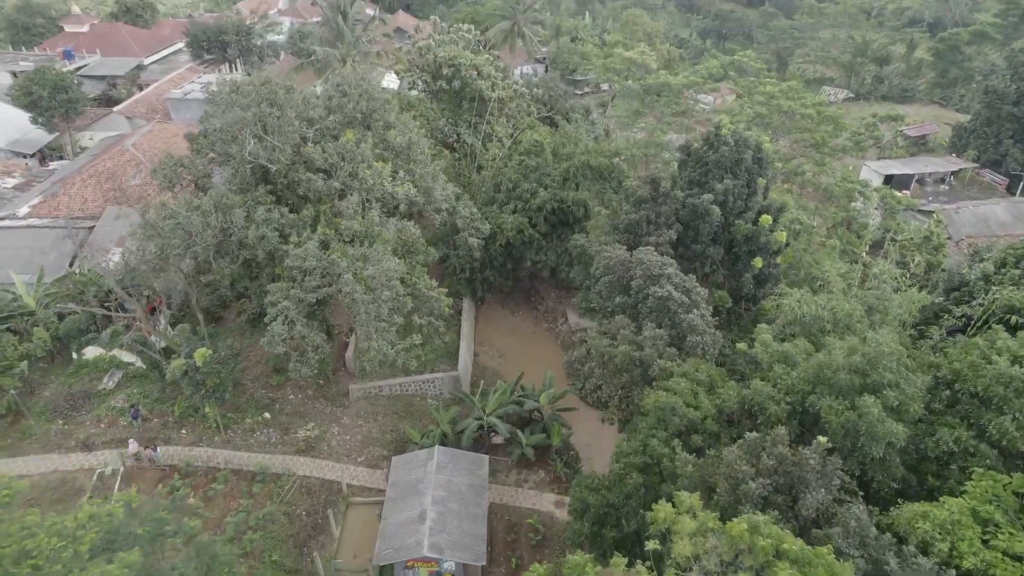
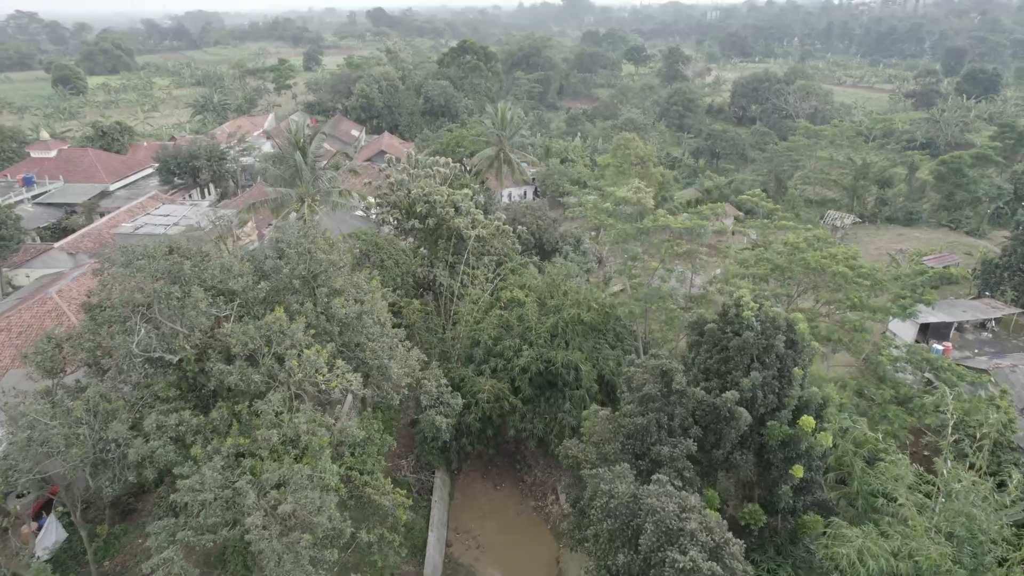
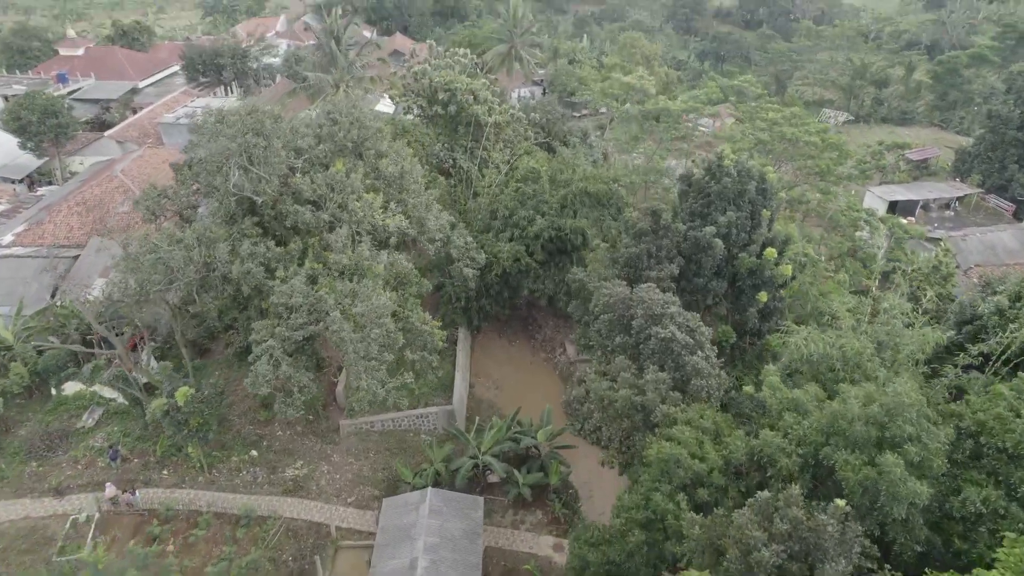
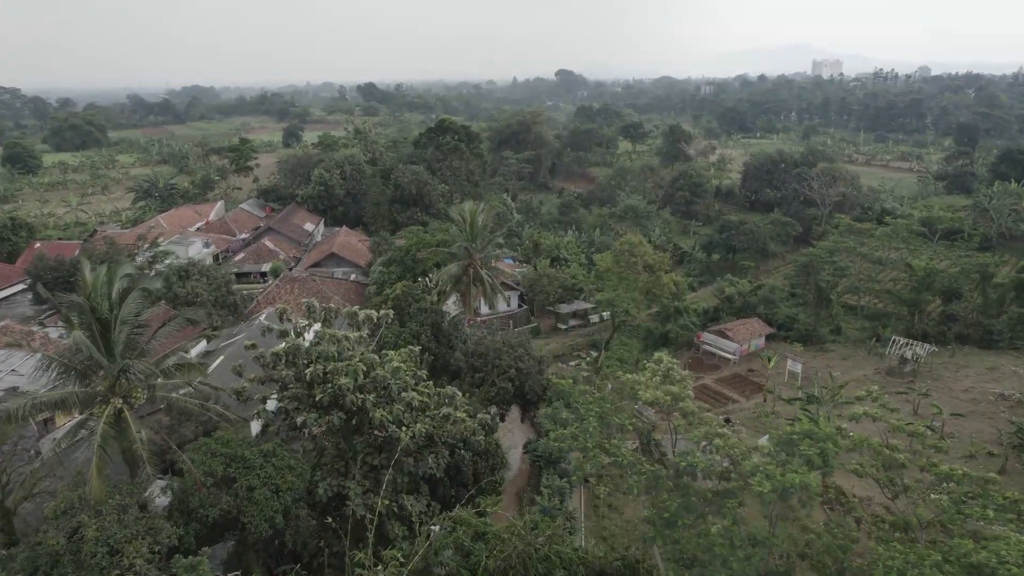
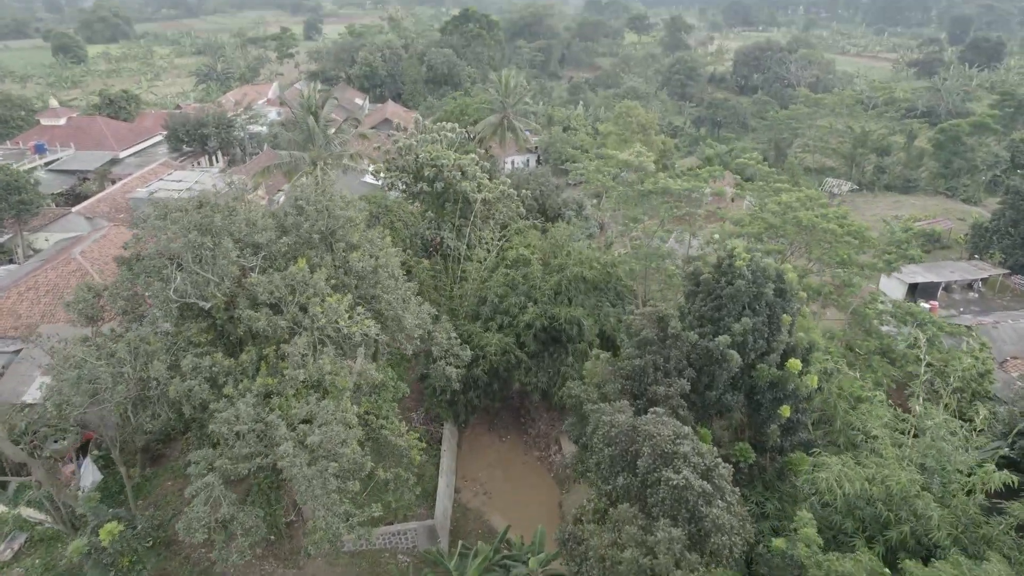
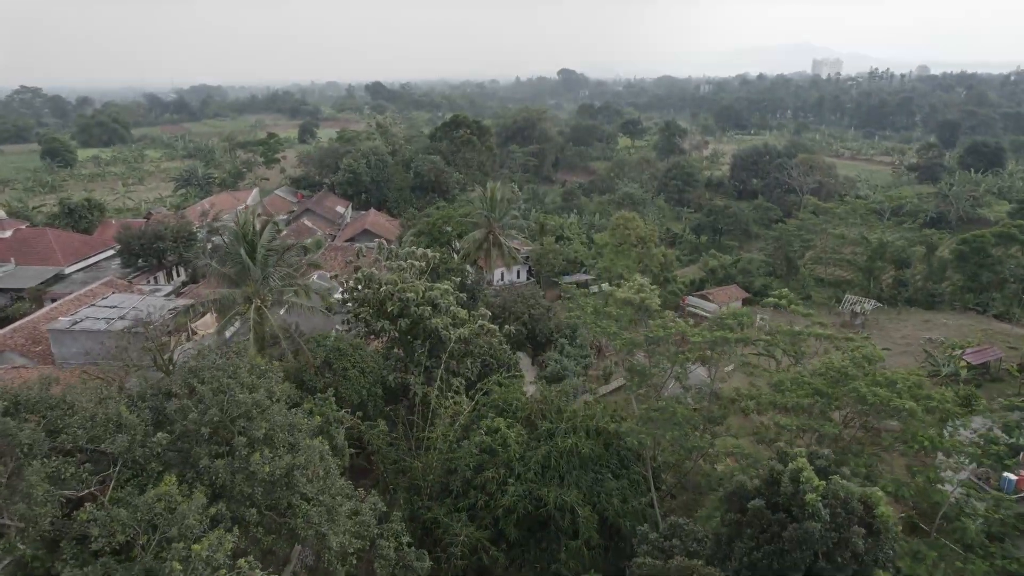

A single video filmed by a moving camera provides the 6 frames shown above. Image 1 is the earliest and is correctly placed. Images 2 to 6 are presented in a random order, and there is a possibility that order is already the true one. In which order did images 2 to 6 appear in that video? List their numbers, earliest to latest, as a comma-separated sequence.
3, 5, 2, 6, 4
